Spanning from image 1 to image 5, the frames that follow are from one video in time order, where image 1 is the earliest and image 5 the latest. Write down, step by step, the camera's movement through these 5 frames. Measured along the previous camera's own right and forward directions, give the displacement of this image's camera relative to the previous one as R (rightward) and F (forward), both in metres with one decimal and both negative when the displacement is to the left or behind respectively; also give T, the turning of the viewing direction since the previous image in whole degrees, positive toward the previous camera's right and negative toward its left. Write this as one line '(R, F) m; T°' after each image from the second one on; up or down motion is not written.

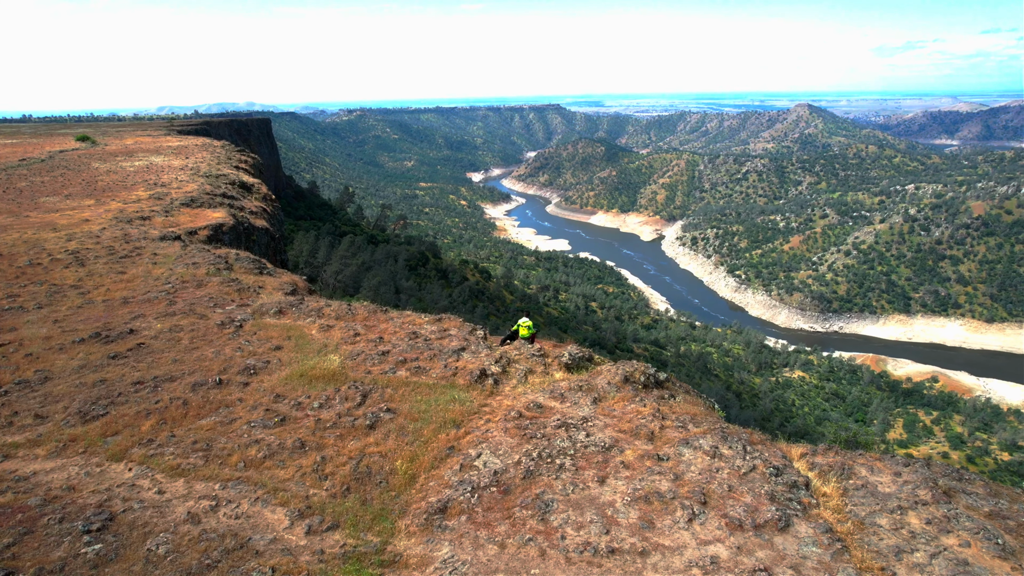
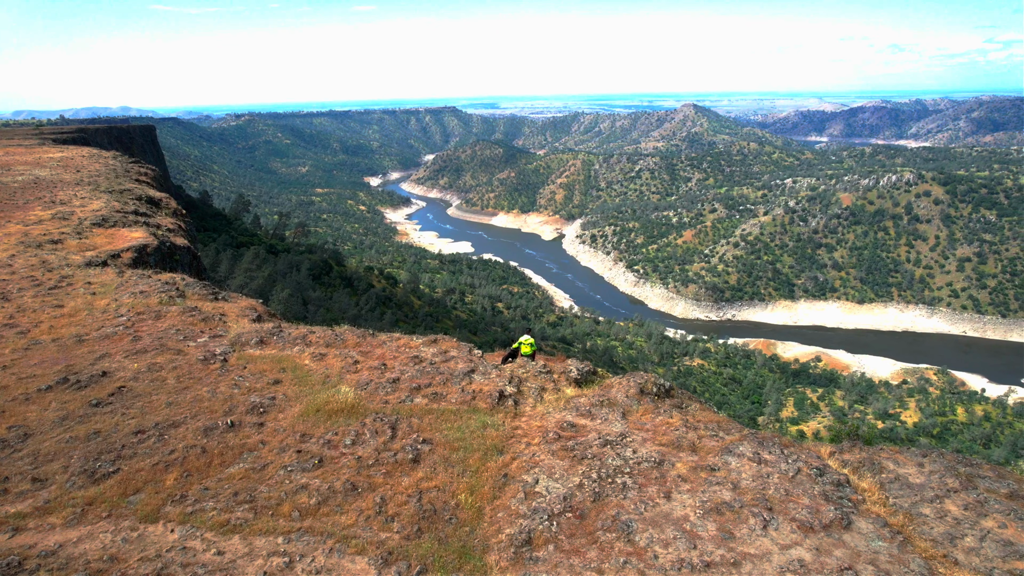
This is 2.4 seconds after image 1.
(-1.8, +0.1) m; +9°
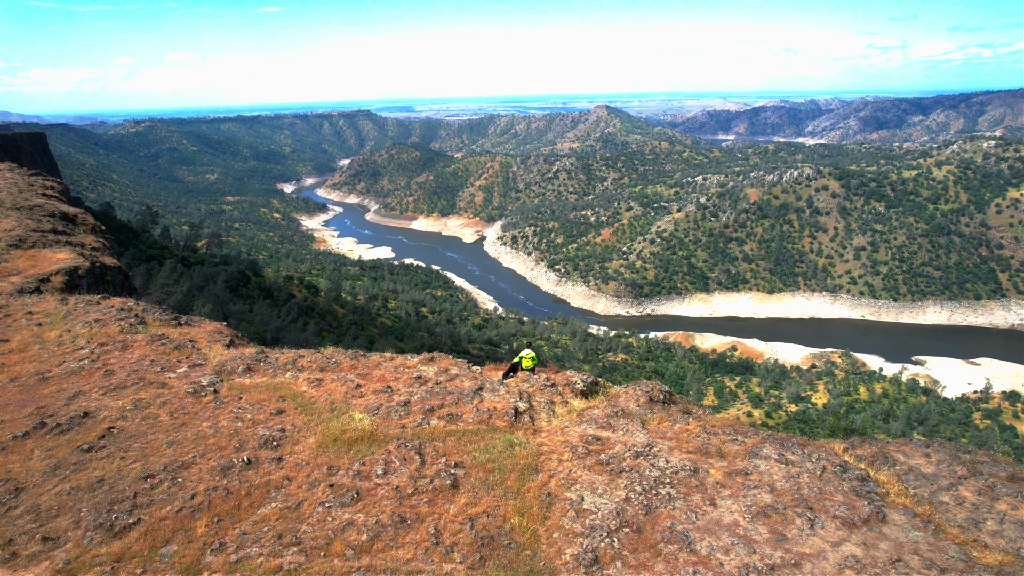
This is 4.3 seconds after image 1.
(-1.5, +0.1) m; +7°
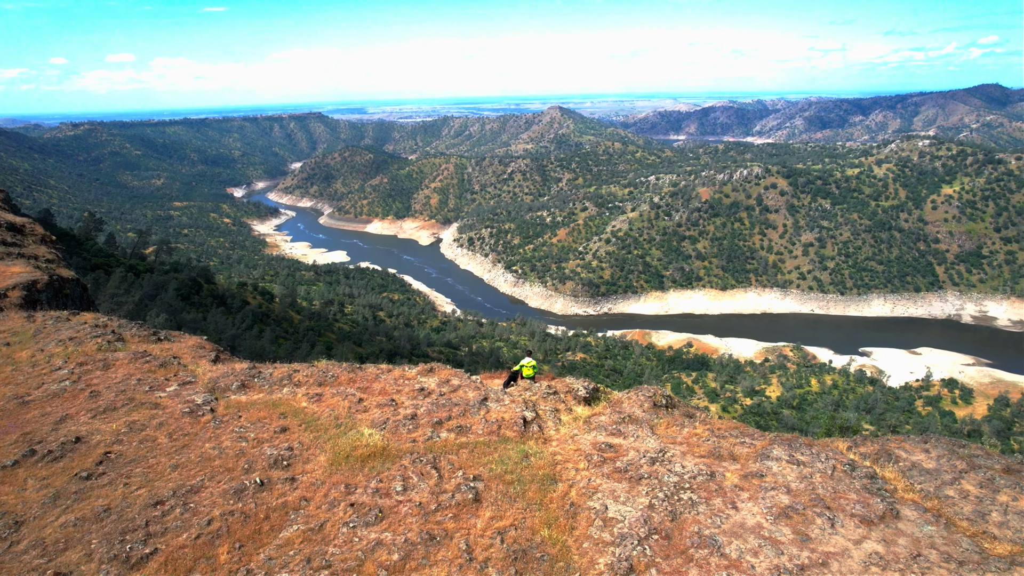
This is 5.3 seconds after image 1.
(-0.8, 0.0) m; +4°
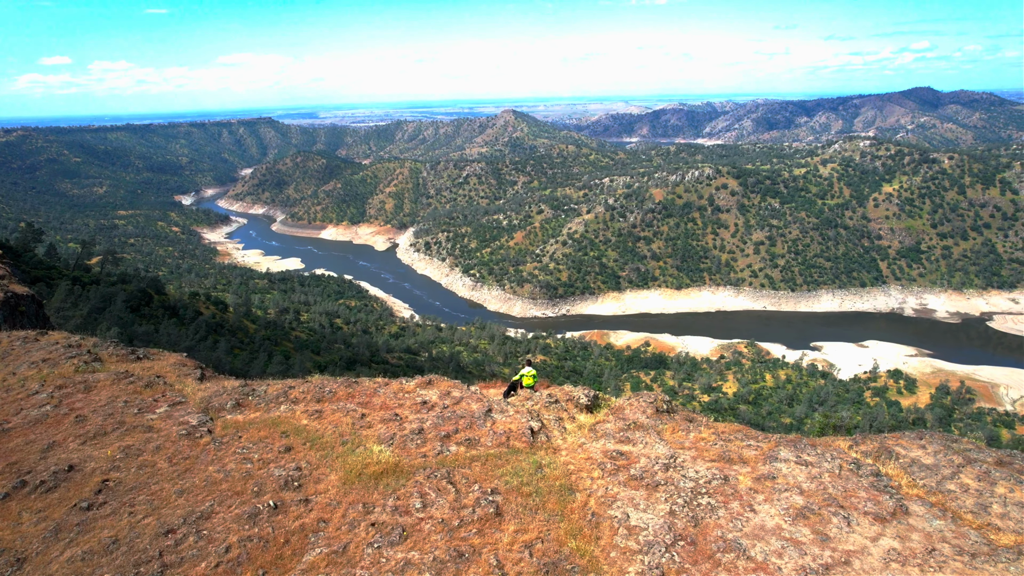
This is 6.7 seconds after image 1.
(-0.8, 0.0) m; +4°
